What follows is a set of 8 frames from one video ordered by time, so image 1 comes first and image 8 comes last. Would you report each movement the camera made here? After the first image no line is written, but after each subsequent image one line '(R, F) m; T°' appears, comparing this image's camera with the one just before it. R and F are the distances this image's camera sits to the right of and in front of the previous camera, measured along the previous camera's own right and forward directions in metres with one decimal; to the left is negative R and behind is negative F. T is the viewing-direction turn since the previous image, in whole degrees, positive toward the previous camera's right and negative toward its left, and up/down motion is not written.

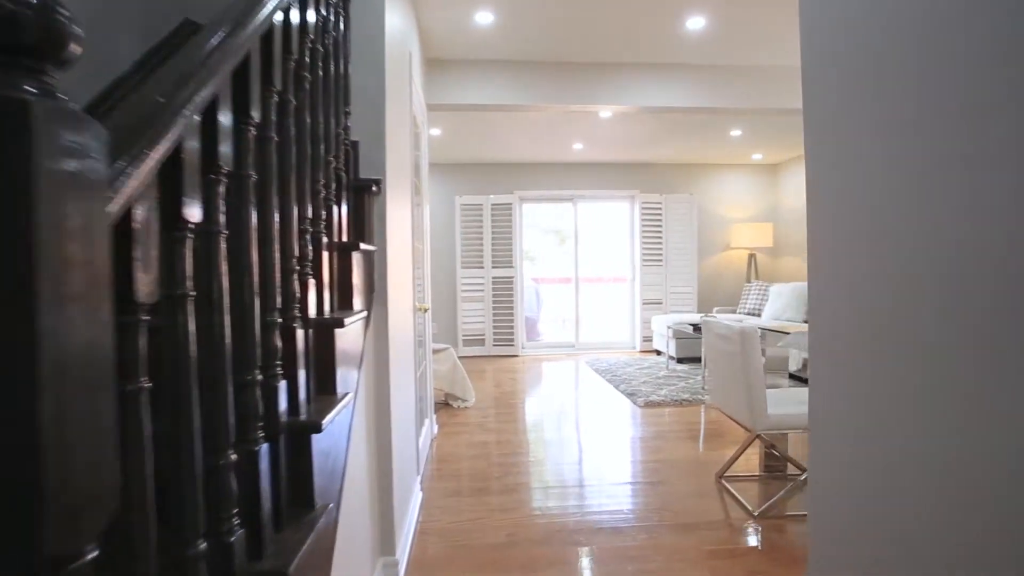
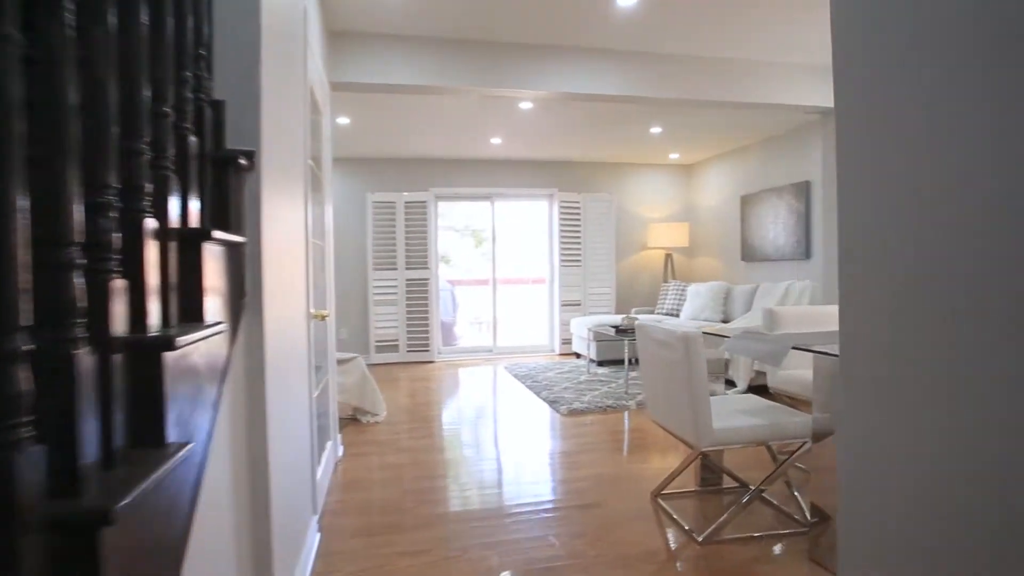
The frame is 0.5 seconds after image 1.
(0.0, +0.3) m; +8°
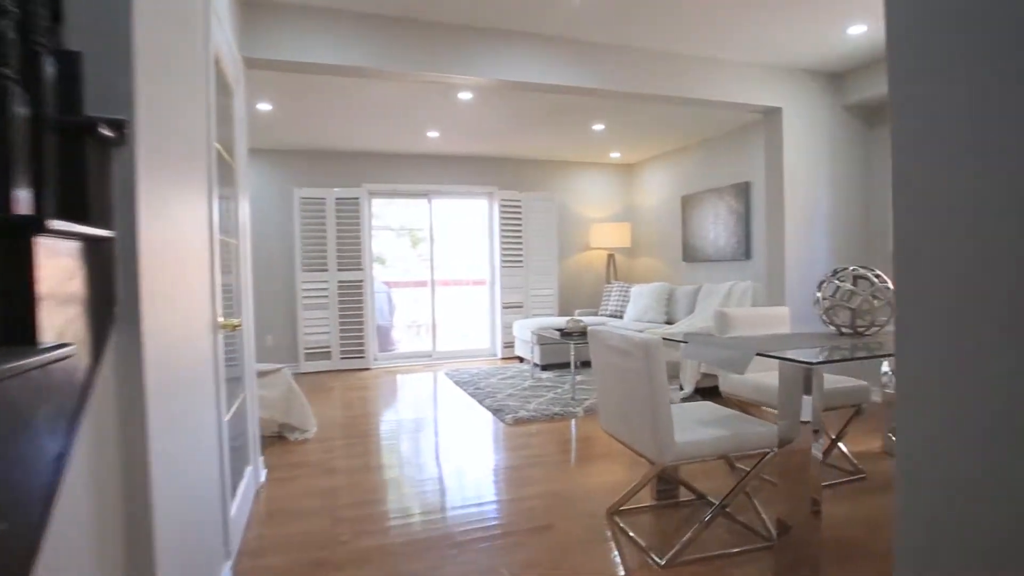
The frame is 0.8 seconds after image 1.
(0.0, +0.2) m; +6°
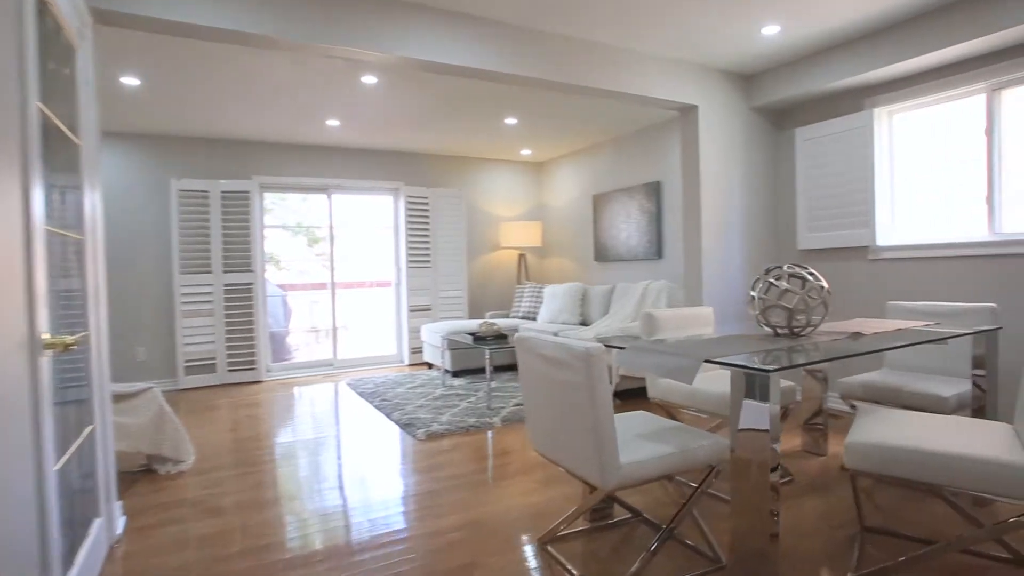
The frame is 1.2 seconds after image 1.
(0.0, +0.3) m; +9°
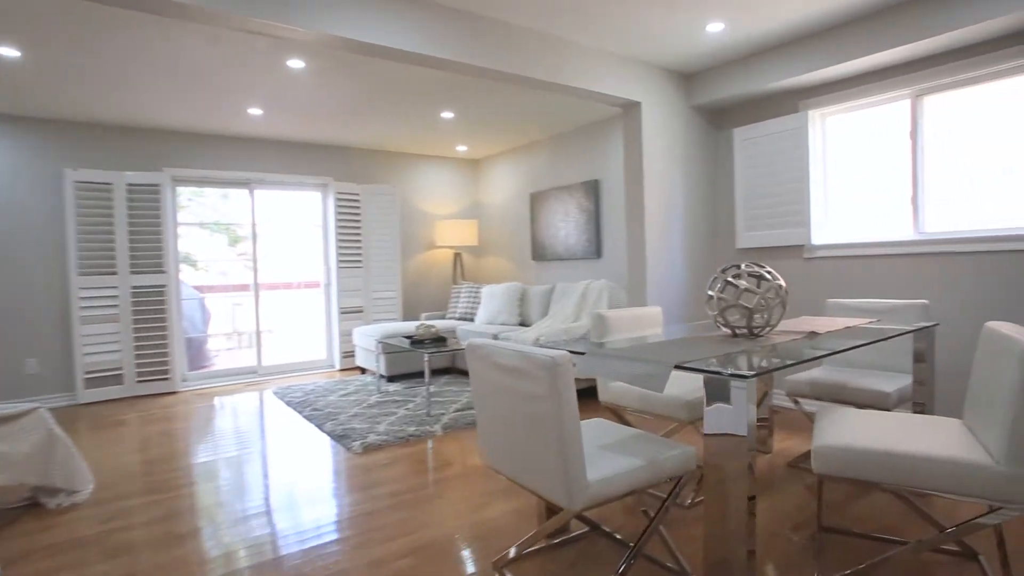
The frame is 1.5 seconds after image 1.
(-0.1, +0.2) m; +7°
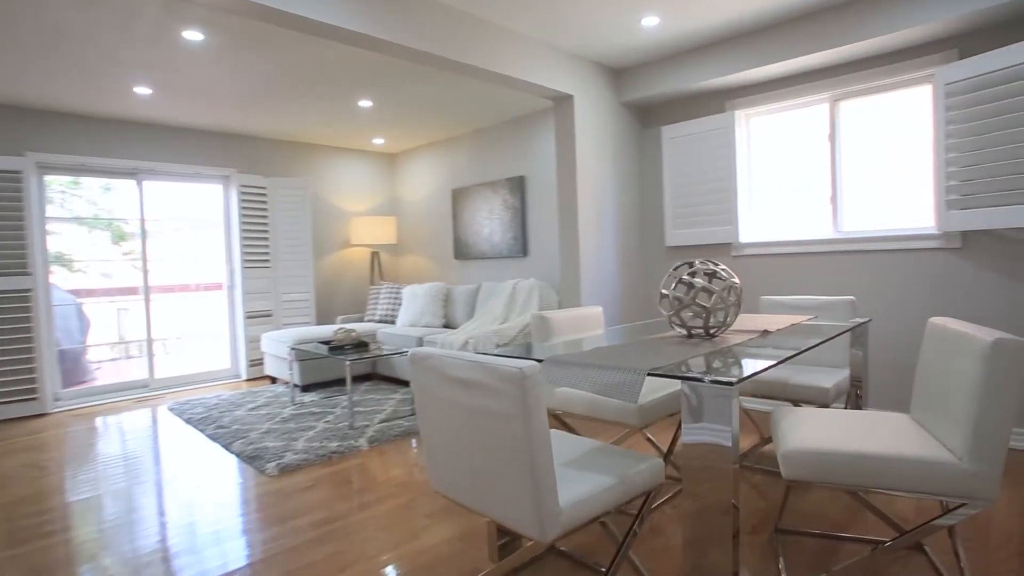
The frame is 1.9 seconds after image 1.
(-0.1, +0.2) m; +9°
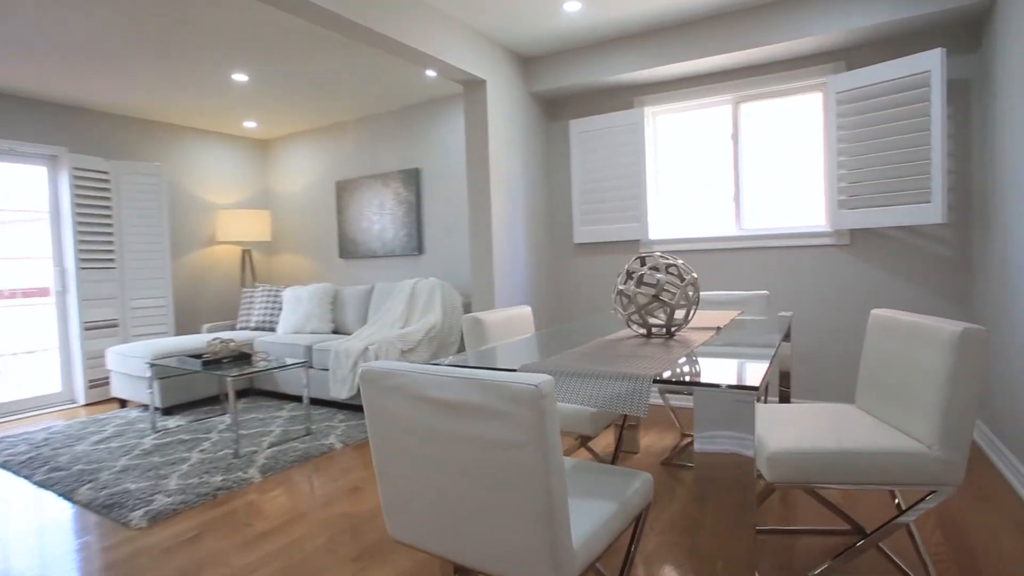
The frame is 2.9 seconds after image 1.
(-0.3, +0.3) m; +13°
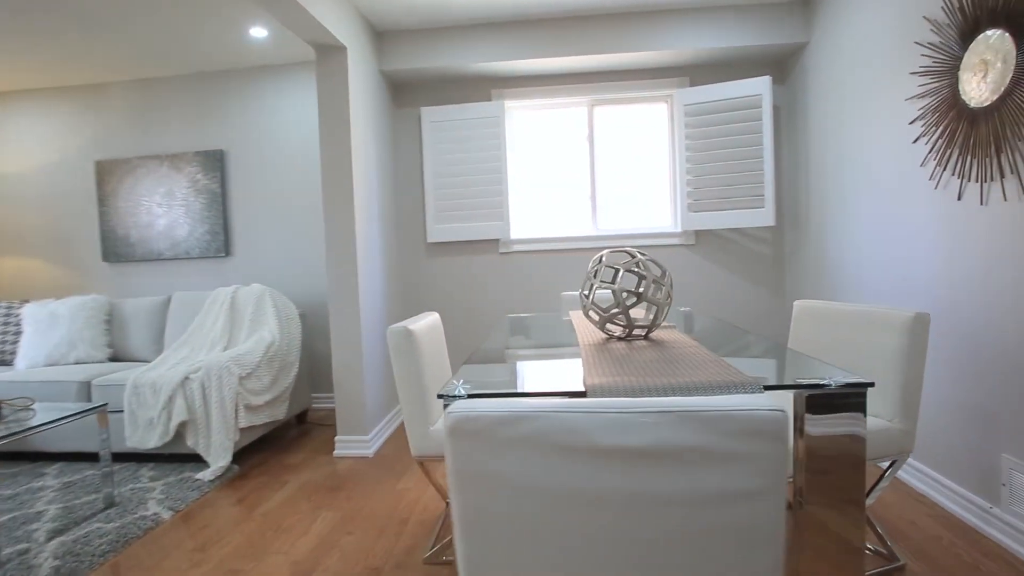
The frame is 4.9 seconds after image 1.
(-0.6, +0.5) m; +24°
